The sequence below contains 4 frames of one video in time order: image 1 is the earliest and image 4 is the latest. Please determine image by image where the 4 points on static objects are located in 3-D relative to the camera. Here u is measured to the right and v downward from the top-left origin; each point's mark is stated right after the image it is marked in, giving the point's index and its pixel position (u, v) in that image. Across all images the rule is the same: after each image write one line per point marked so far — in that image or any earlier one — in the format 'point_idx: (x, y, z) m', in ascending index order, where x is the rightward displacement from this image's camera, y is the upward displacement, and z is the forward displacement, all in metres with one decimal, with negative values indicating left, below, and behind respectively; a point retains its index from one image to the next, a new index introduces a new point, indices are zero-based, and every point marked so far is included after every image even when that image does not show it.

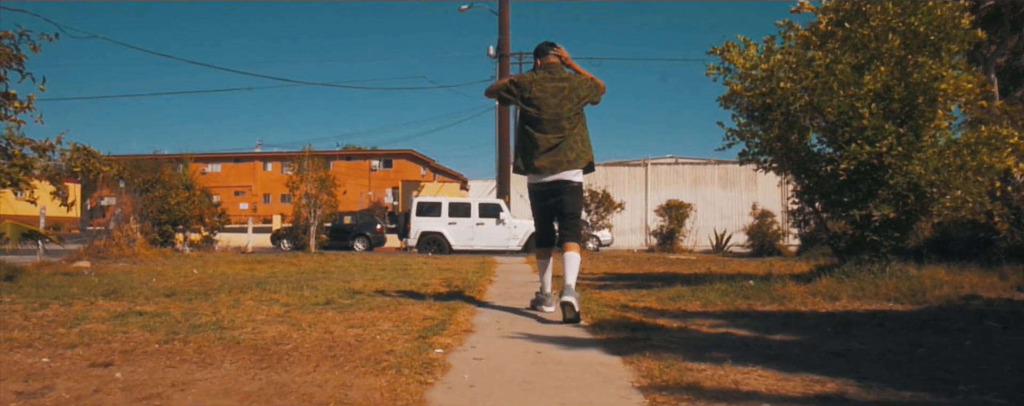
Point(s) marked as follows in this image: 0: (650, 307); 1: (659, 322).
0: (+1.1, -0.9, +6.8) m
1: (+1.0, -0.8, +5.7) m
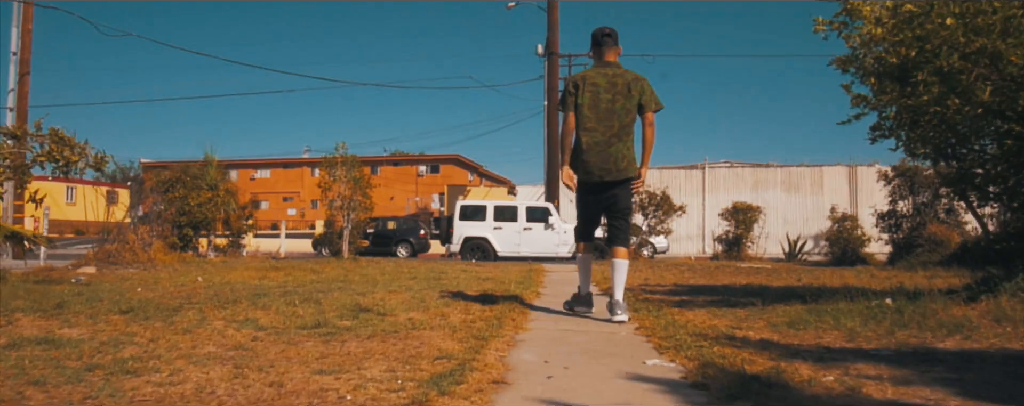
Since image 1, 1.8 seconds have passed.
0: (+1.4, -0.8, +4.7) m
1: (+1.2, -0.7, +3.6) m
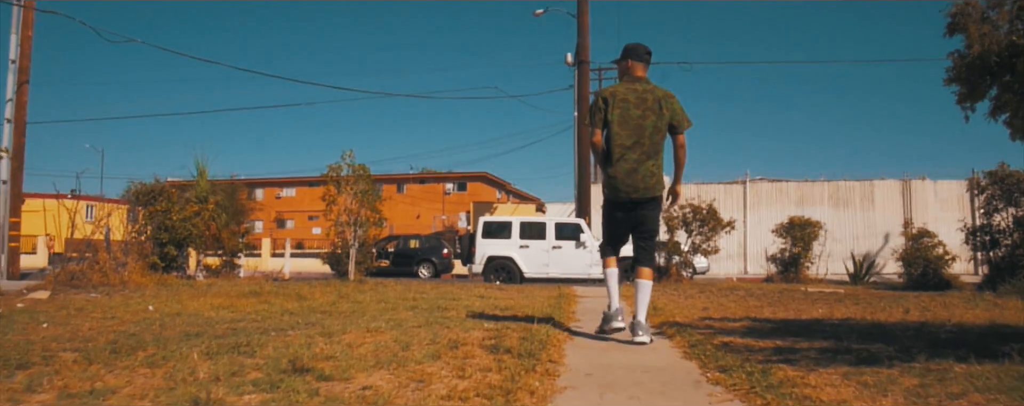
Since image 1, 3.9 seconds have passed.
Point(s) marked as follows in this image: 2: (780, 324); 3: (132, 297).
0: (+1.5, -0.7, +2.2) m
1: (+1.2, -0.6, +1.1) m
2: (+2.4, -1.1, +7.6) m
3: (-5.7, -1.4, +12.2) m
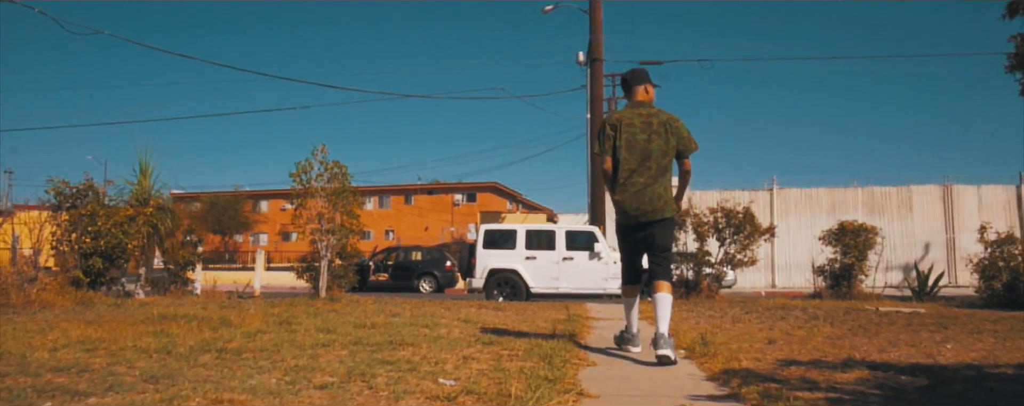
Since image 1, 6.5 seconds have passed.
0: (+1.2, -0.5, -0.7) m
1: (+1.0, -0.4, -1.9) m
2: (+2.3, -1.0, +4.6) m
3: (-5.7, -1.4, +9.3) m
